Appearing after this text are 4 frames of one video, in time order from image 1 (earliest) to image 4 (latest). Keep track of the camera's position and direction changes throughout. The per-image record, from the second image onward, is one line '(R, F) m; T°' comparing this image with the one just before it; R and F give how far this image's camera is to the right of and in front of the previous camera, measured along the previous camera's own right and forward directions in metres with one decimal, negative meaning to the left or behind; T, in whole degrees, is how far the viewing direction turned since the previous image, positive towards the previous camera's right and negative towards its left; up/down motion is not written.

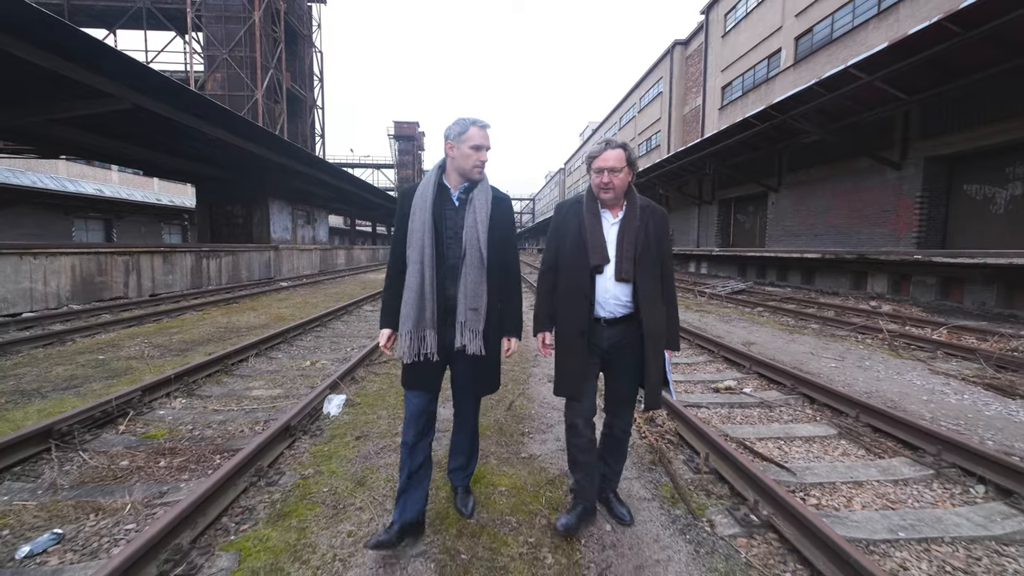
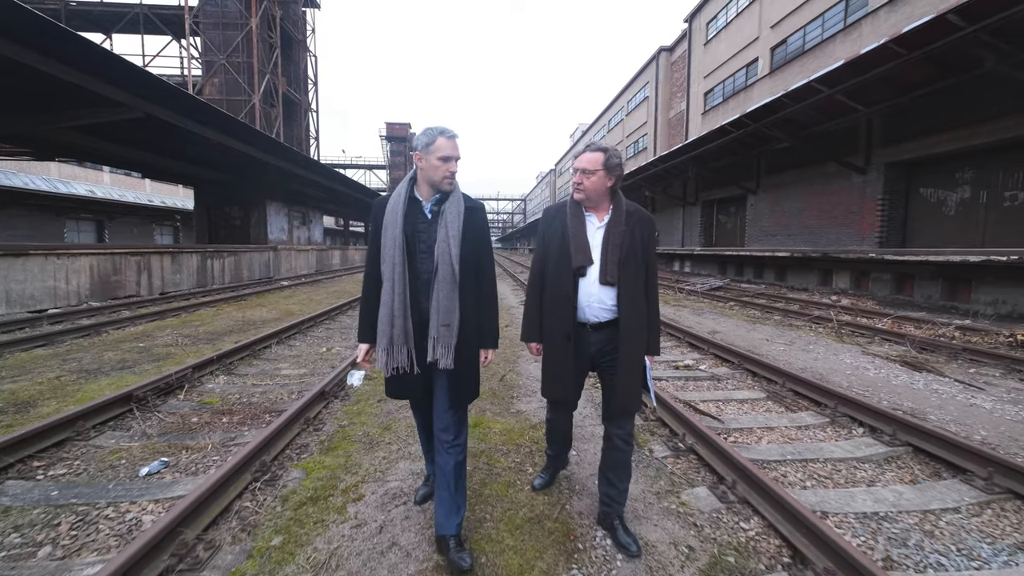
(0.0, -0.7) m; +1°
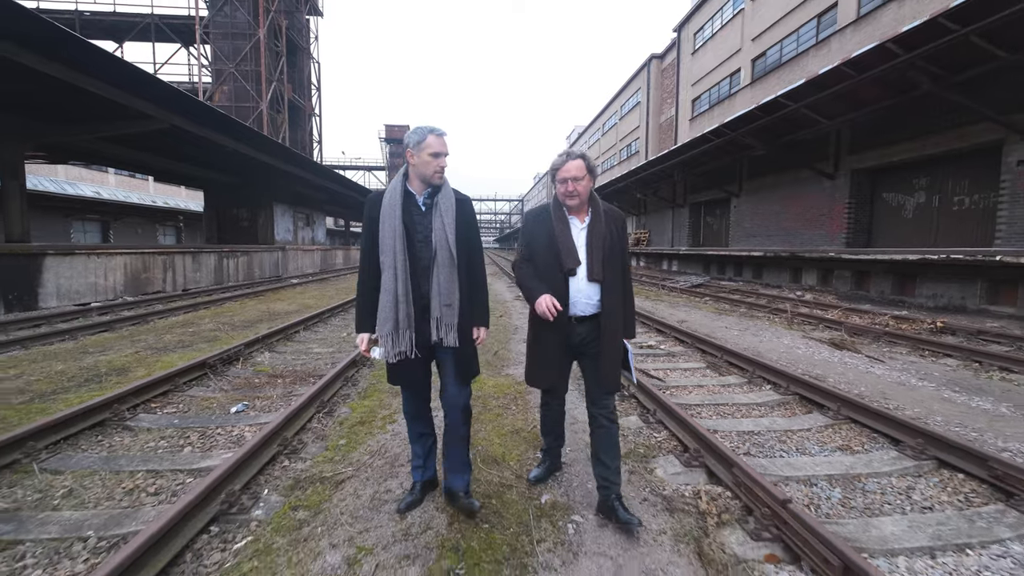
(+0.1, -1.0) m; 0°
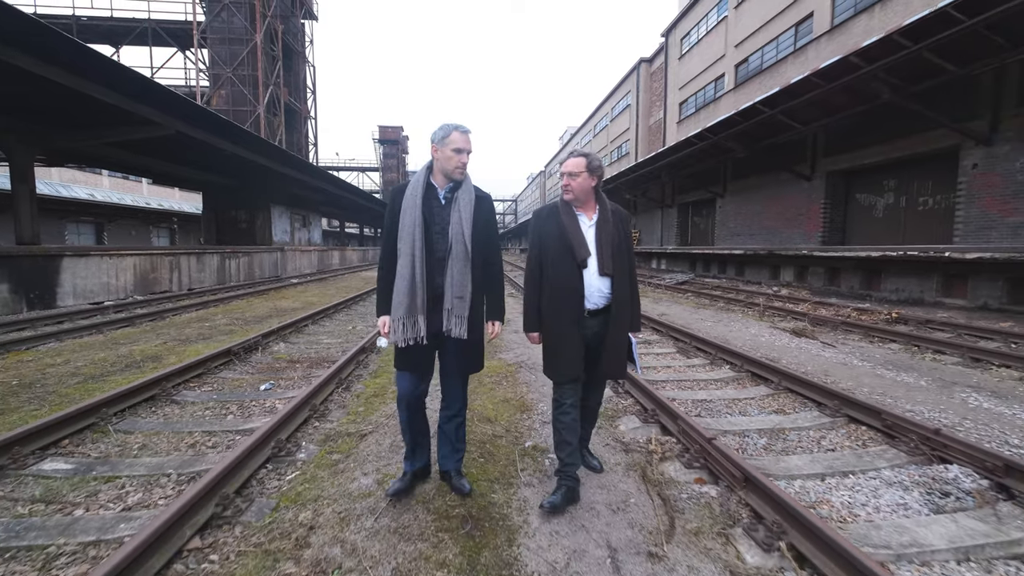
(0.0, -0.6) m; +1°
